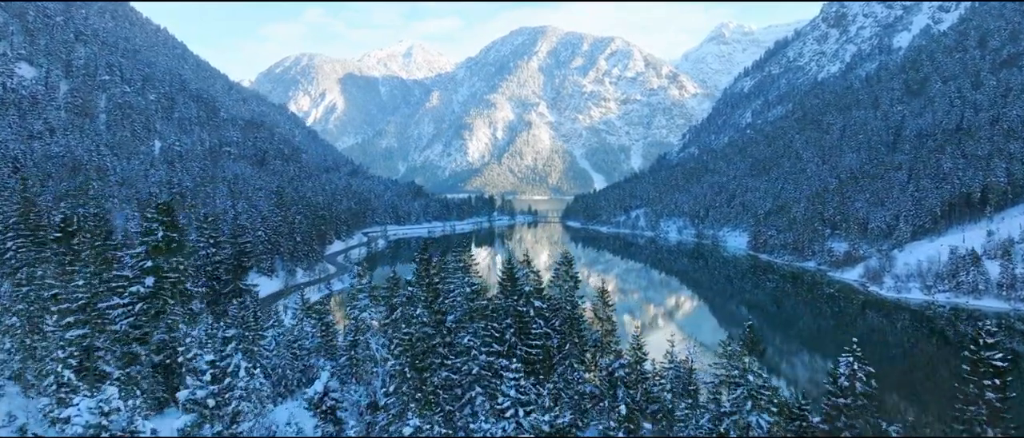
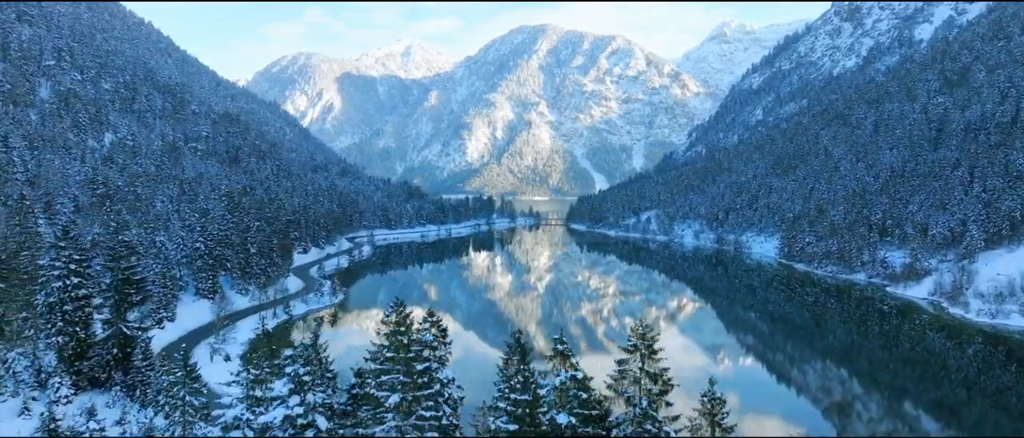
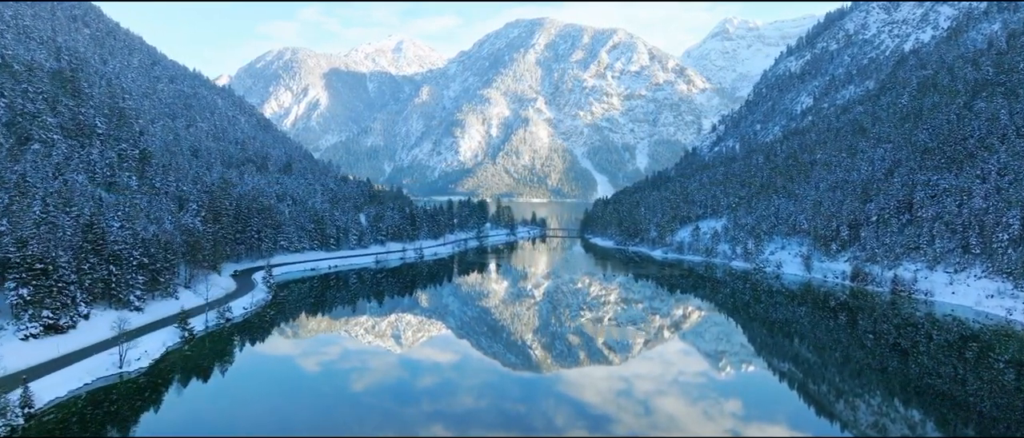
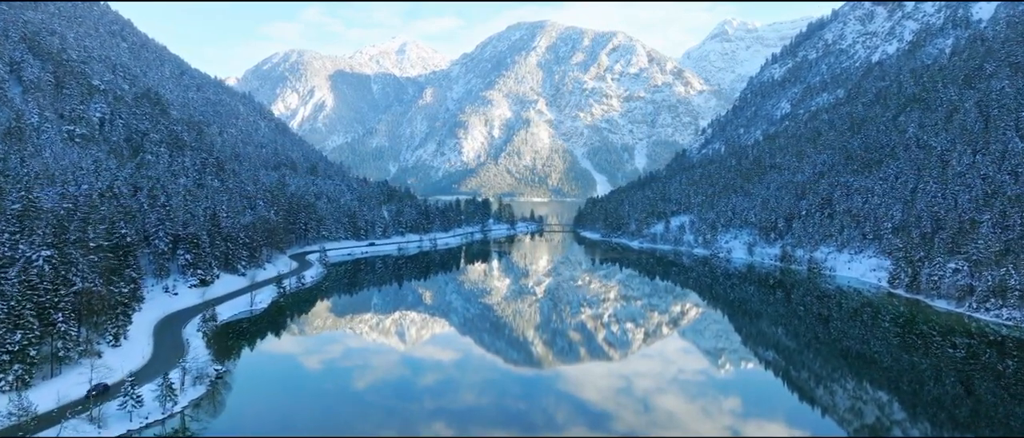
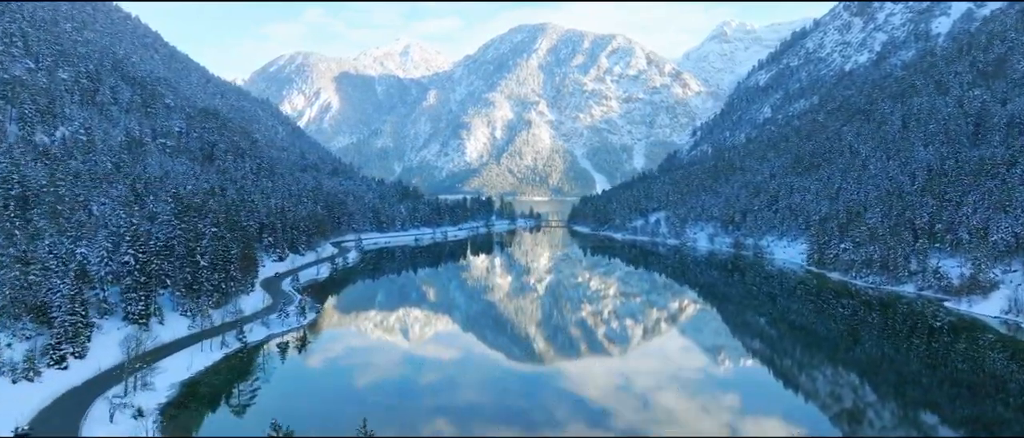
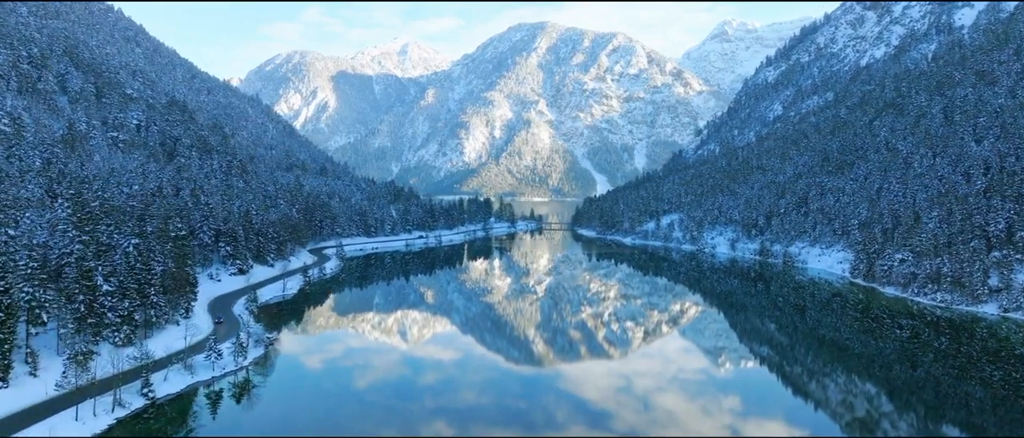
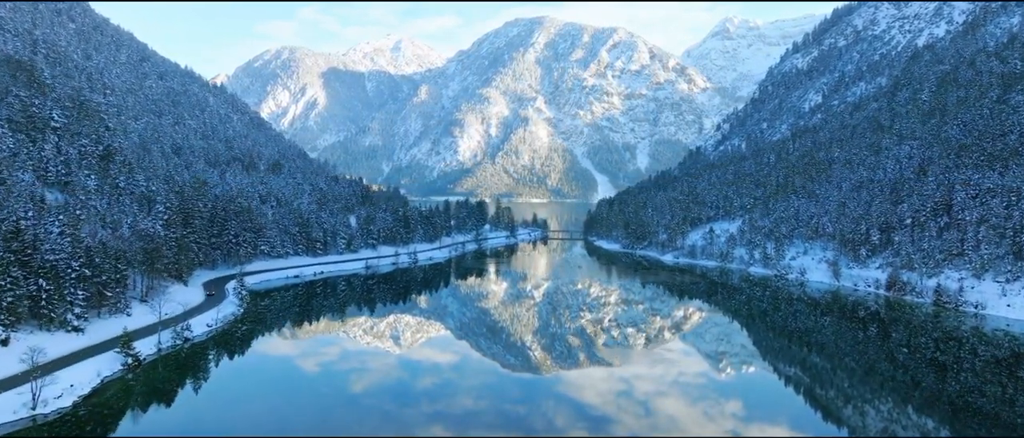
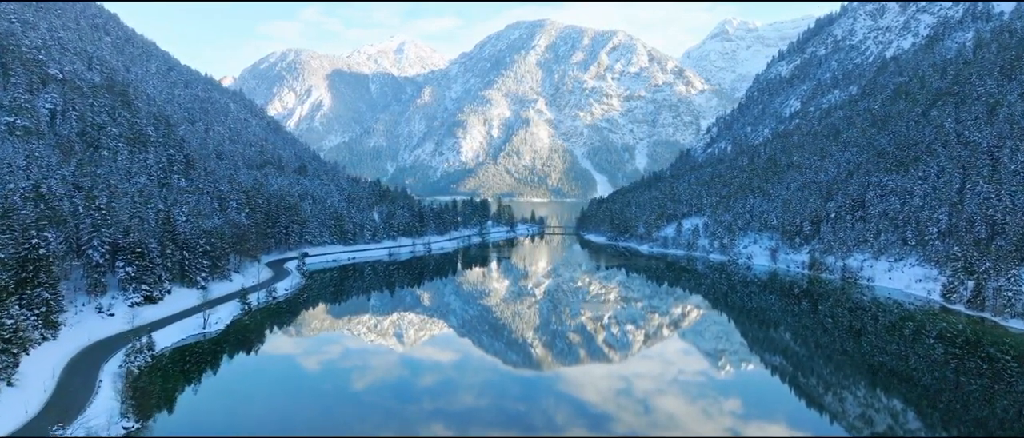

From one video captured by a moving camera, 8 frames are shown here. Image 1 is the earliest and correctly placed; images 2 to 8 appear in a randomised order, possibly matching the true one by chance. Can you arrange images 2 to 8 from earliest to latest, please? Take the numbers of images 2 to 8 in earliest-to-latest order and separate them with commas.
2, 5, 6, 4, 8, 3, 7
